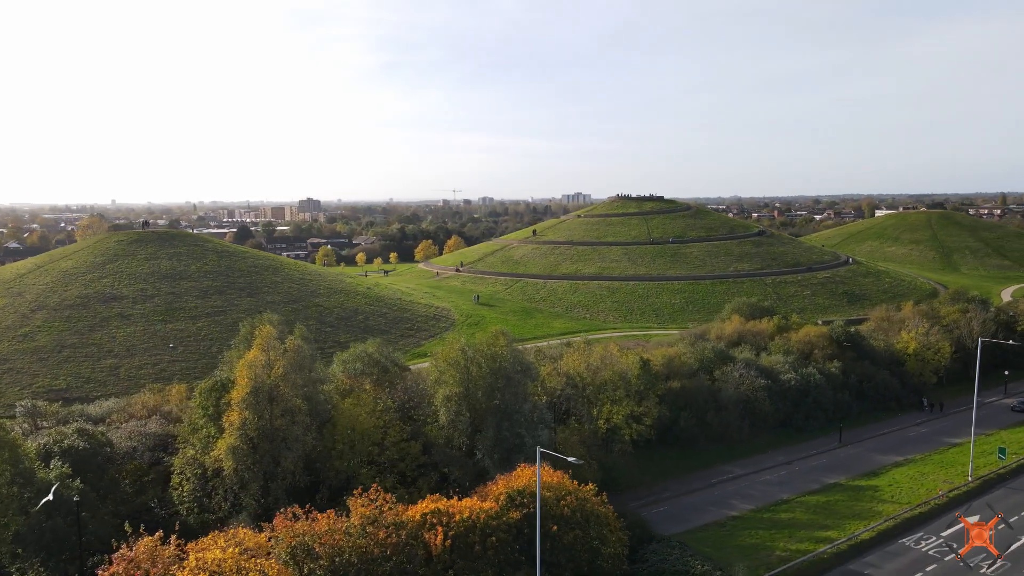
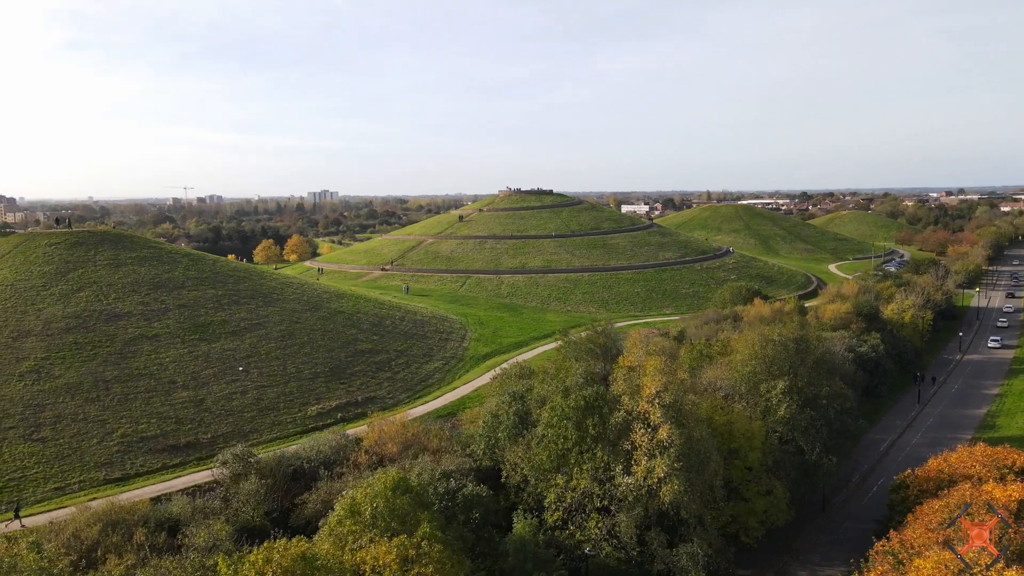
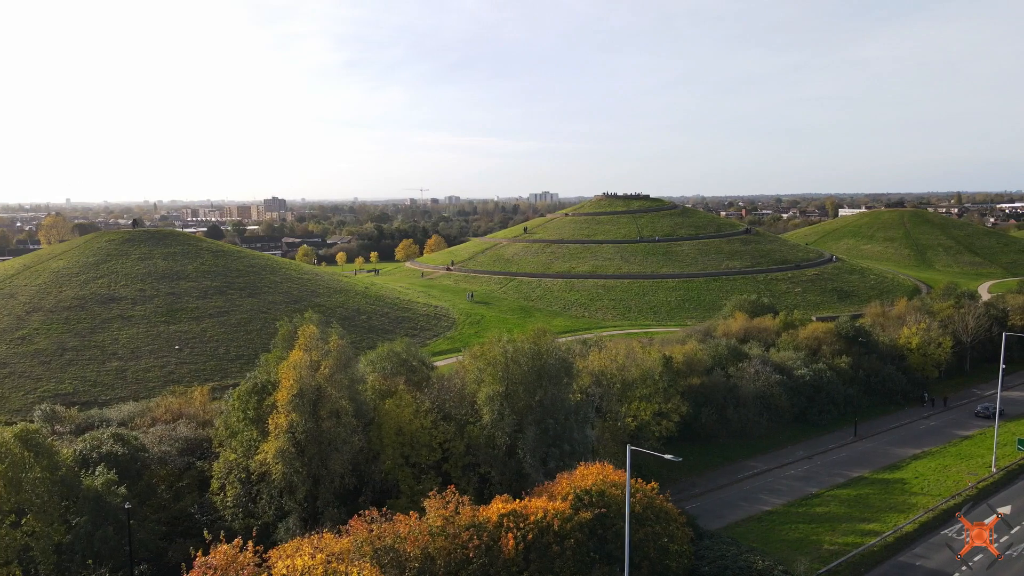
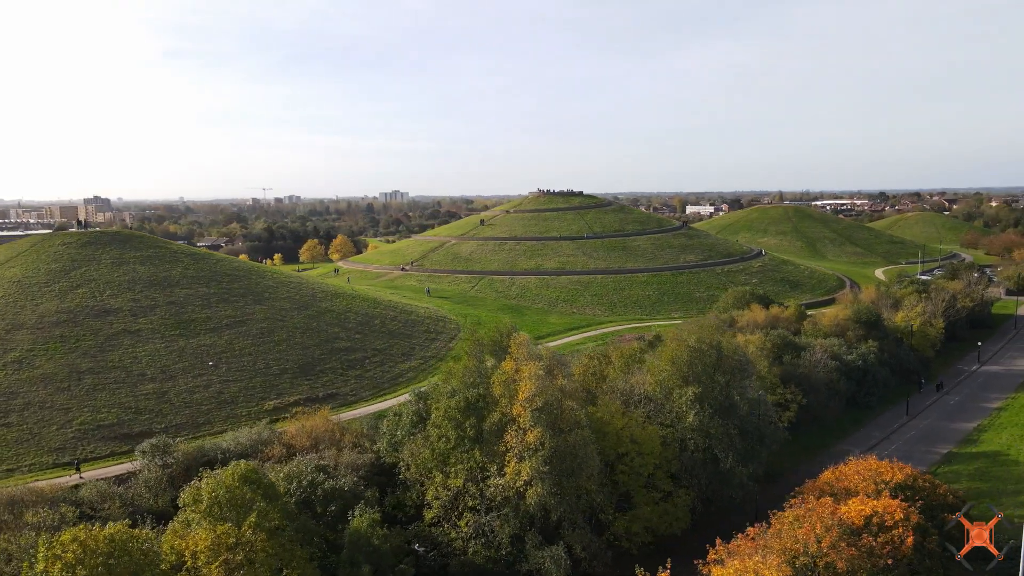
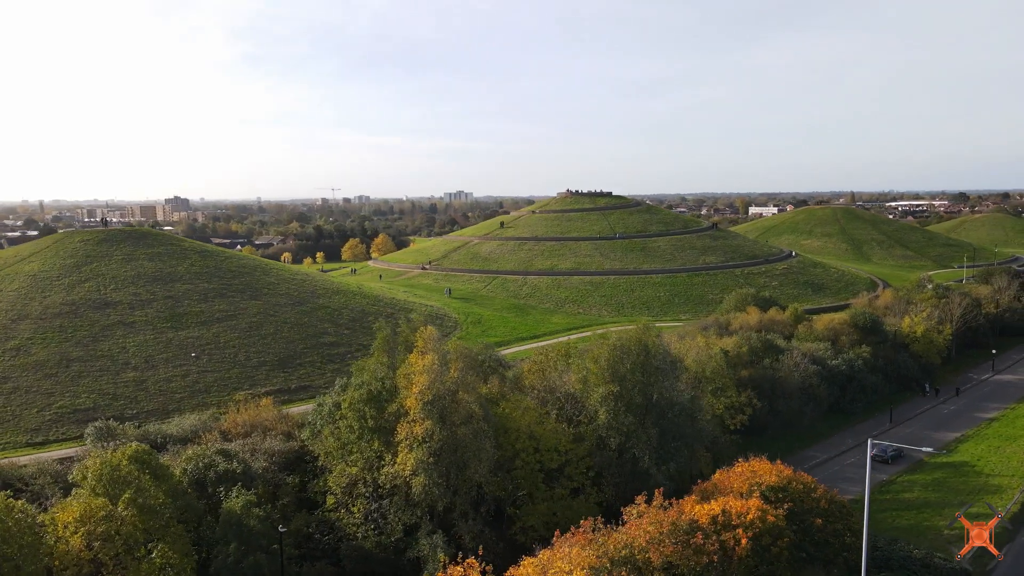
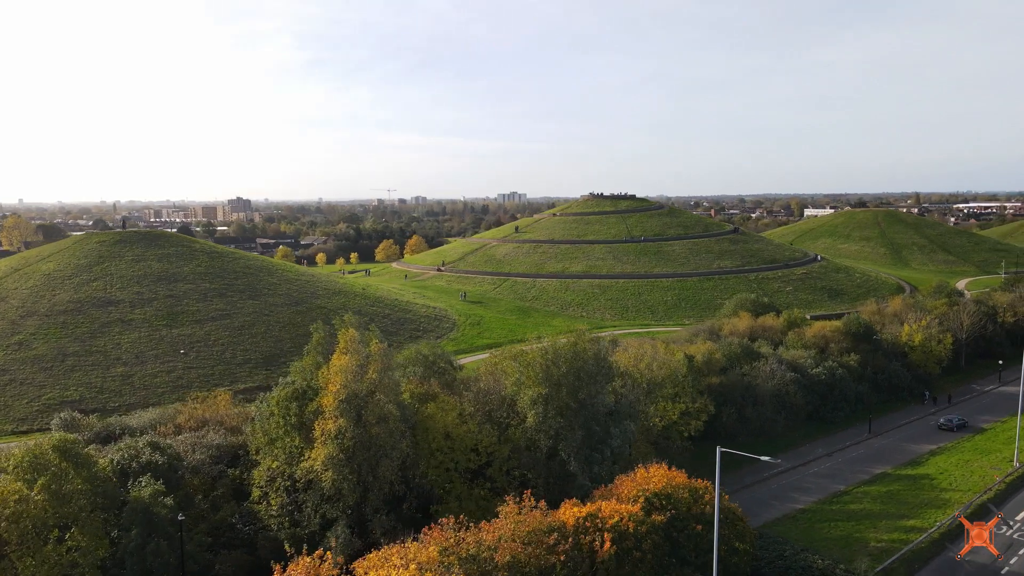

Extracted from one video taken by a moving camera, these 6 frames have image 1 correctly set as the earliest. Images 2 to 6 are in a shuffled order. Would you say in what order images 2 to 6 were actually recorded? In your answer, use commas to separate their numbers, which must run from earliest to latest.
3, 6, 5, 4, 2
